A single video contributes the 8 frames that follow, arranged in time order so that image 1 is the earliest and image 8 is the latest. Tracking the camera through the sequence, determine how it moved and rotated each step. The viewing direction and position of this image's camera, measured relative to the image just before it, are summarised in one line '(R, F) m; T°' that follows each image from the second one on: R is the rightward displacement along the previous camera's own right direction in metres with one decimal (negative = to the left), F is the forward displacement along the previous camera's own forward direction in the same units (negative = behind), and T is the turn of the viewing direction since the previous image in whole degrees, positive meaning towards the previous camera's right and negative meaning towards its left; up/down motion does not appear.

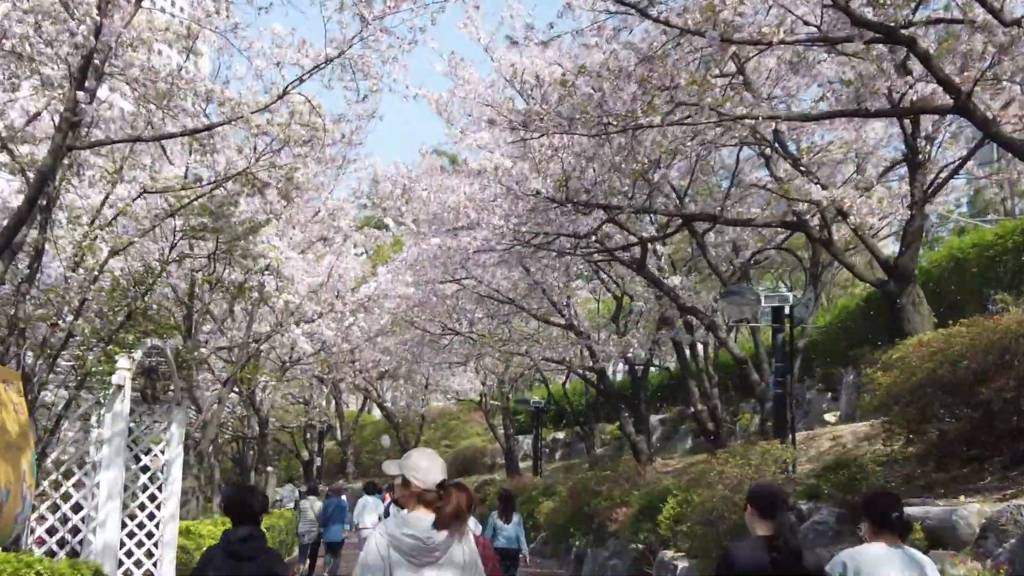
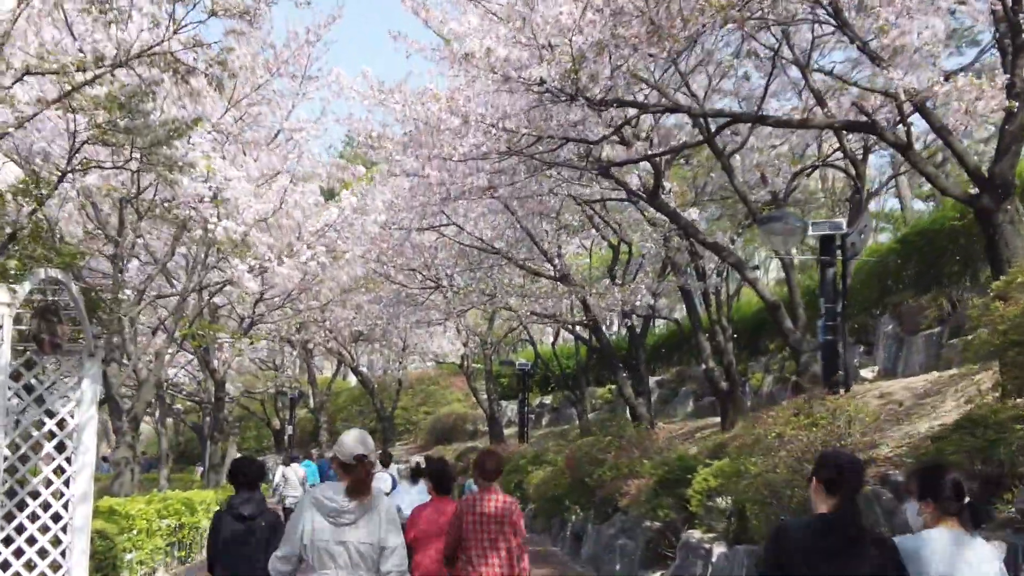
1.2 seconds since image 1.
(-0.1, +2.2) m; +1°
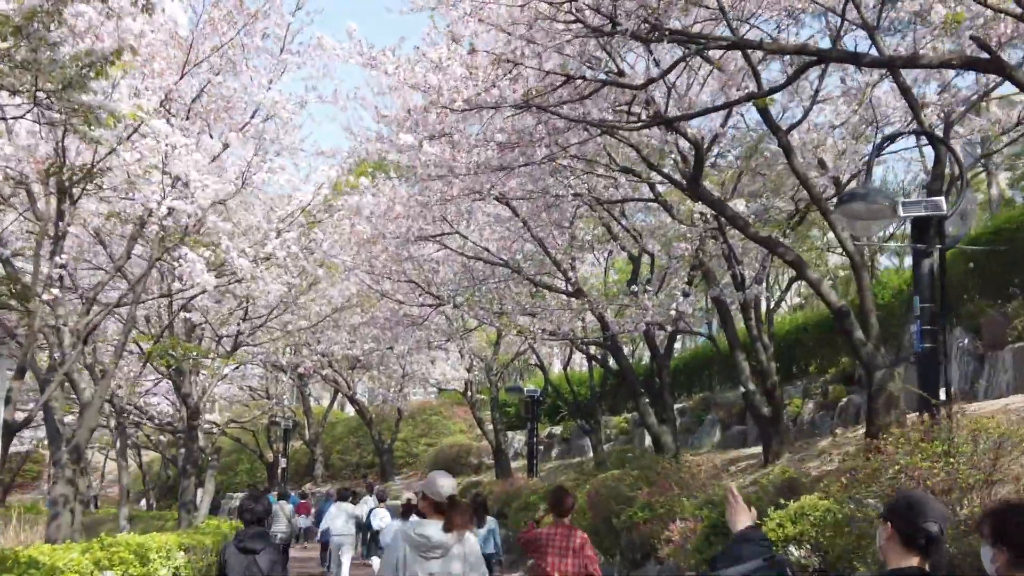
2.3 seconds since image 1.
(-0.1, +2.0) m; 0°
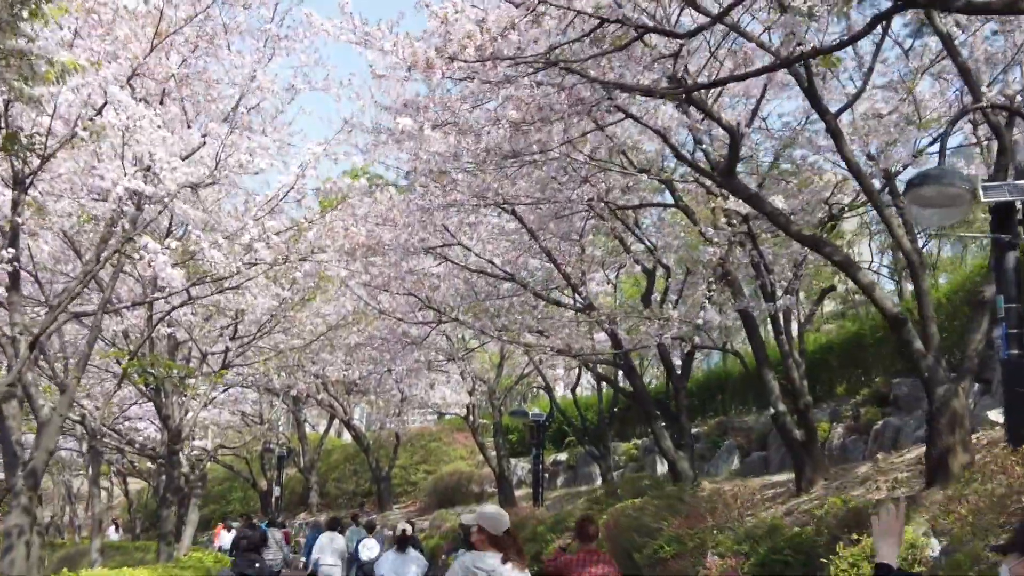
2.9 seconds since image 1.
(-0.1, +1.2) m; 0°
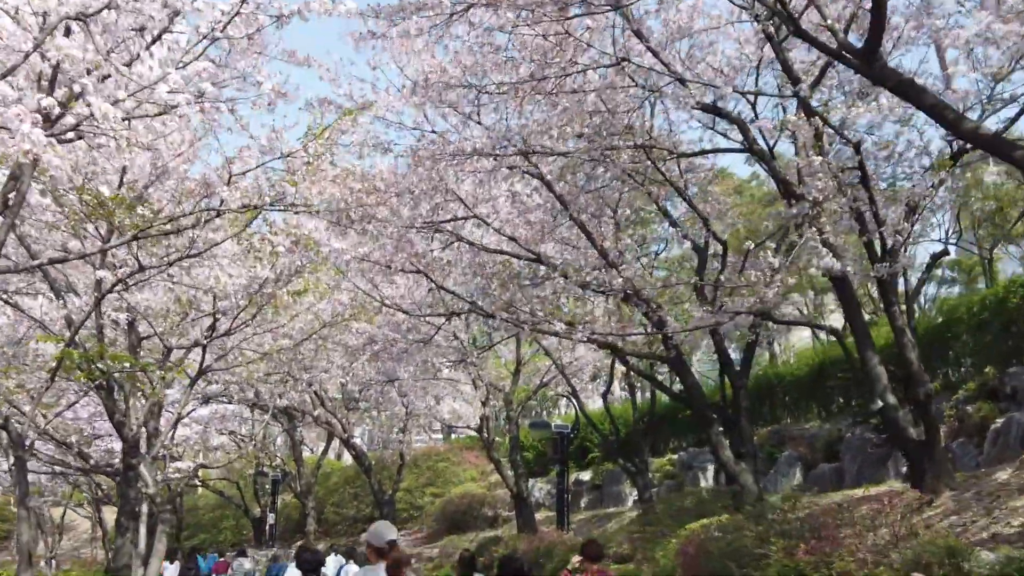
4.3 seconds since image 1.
(-0.3, +2.7) m; 0°
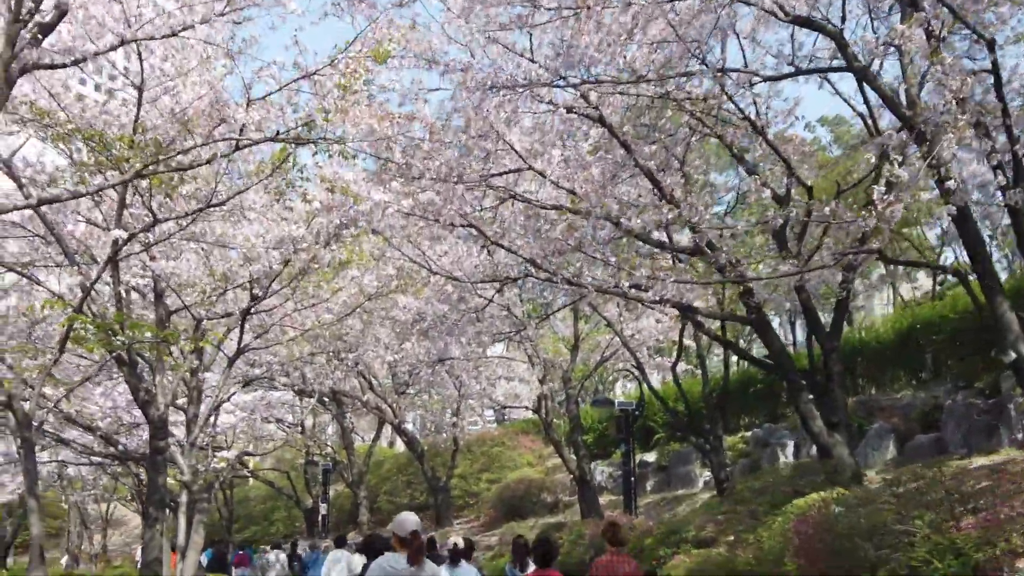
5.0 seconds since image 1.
(-0.2, +1.3) m; -2°
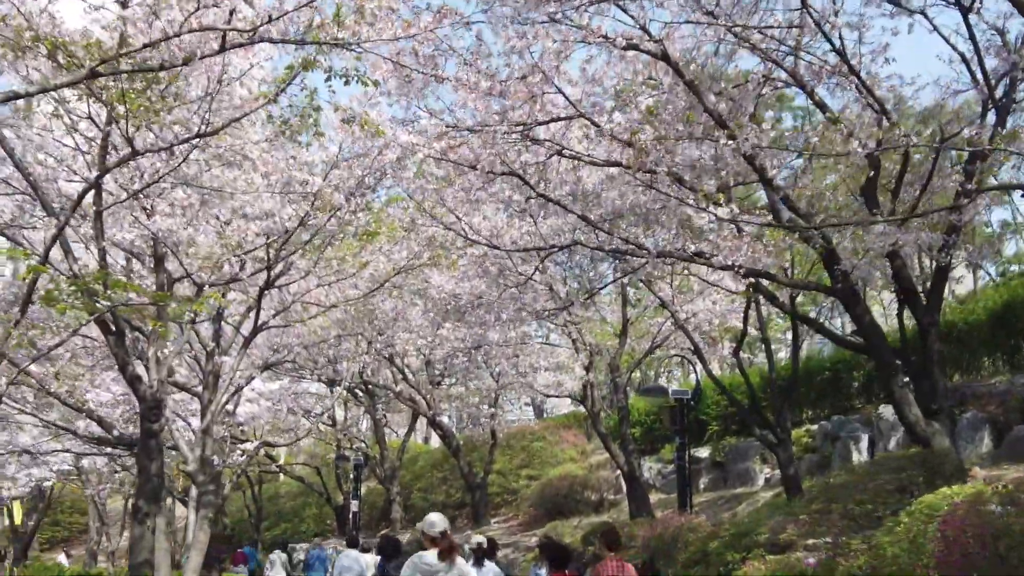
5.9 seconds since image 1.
(-0.1, +1.6) m; -2°
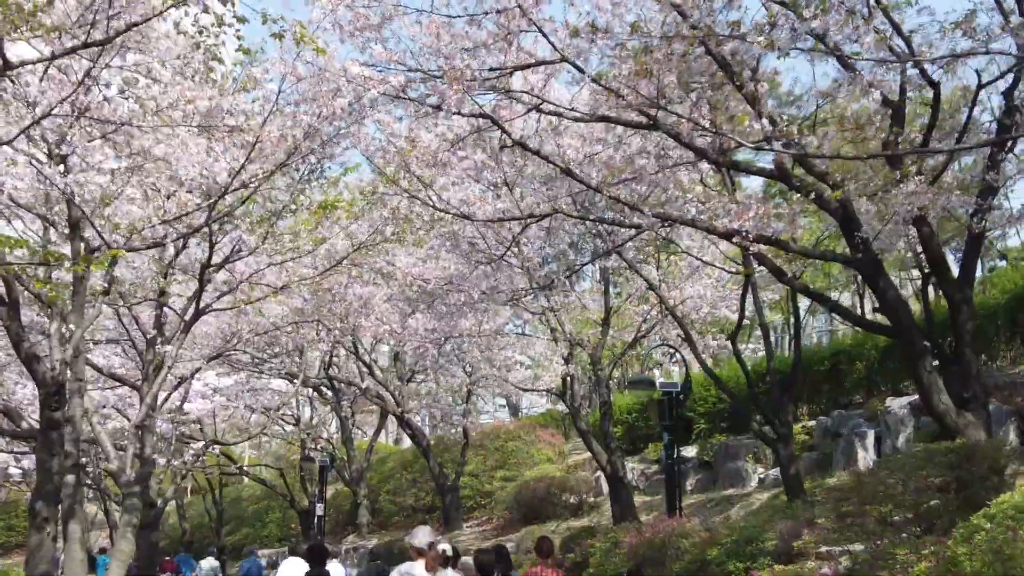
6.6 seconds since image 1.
(0.0, +1.5) m; +1°
